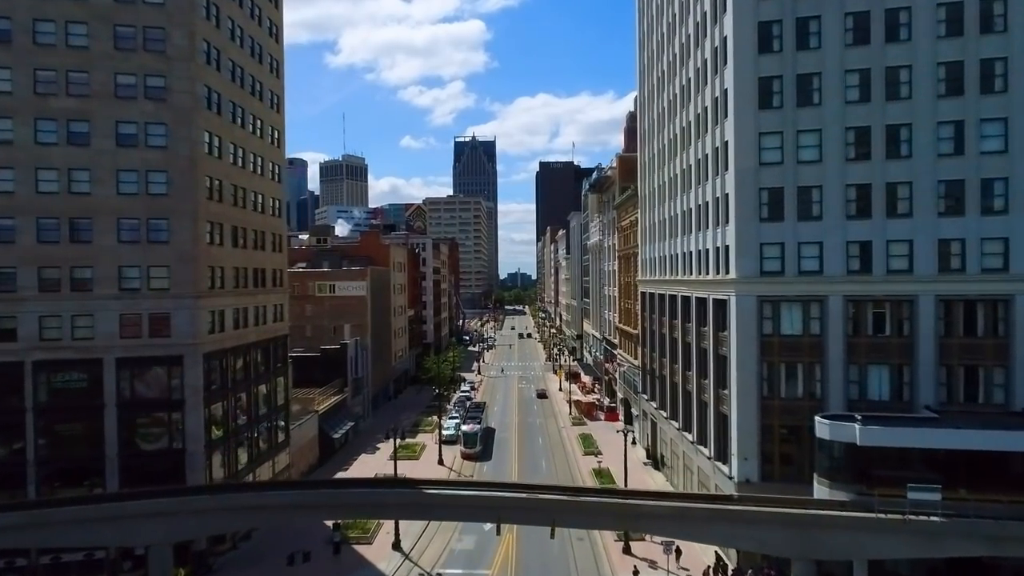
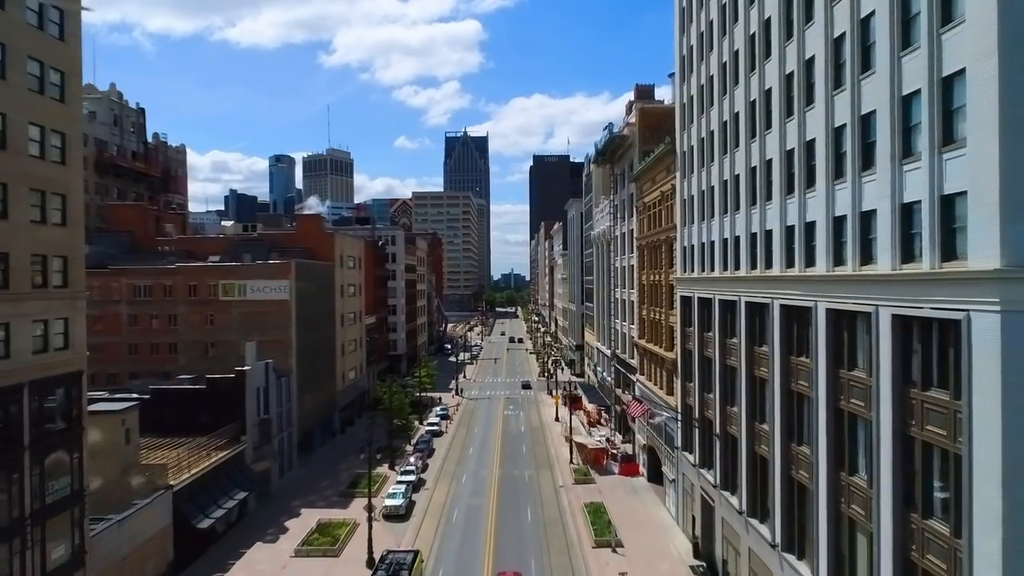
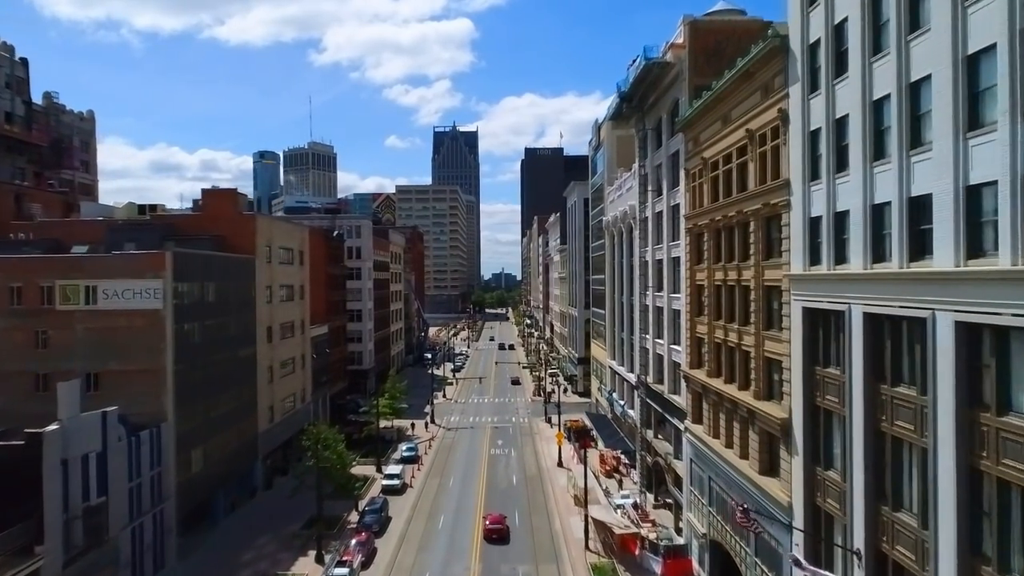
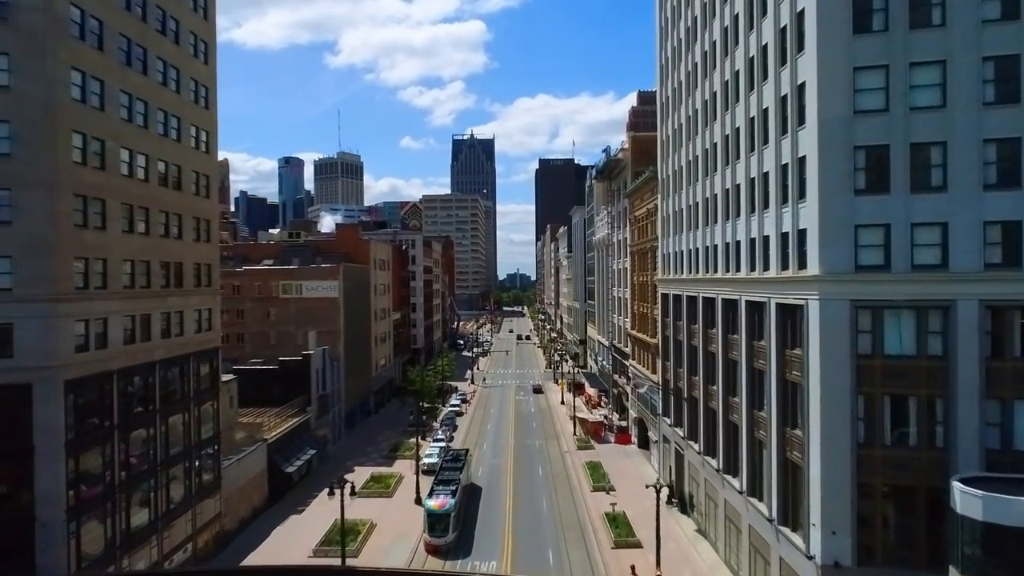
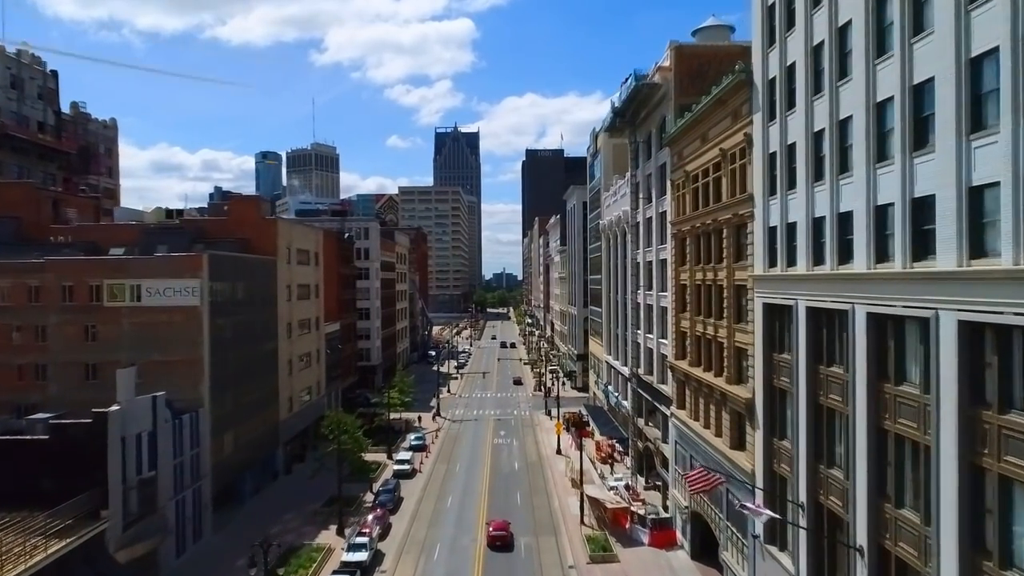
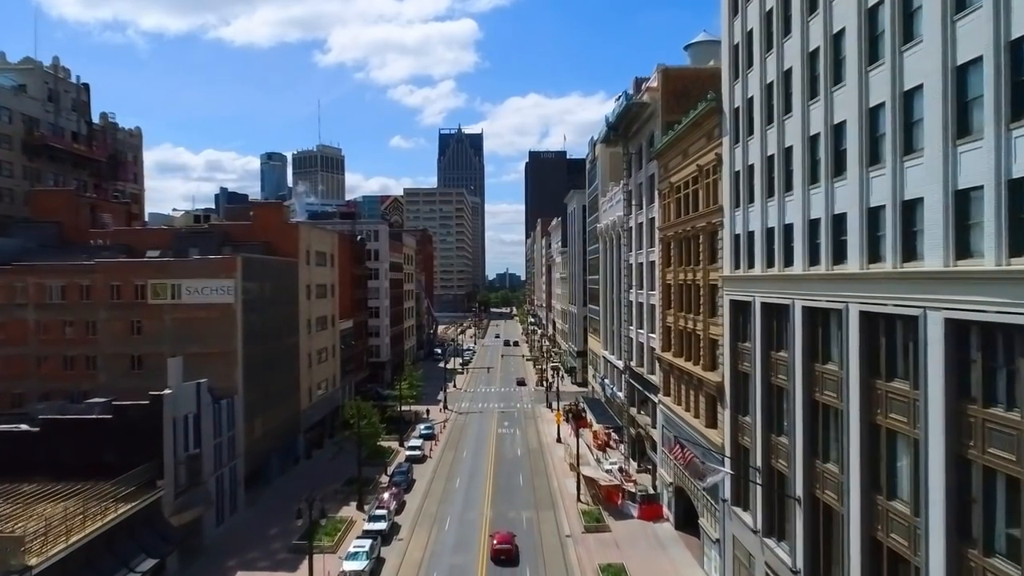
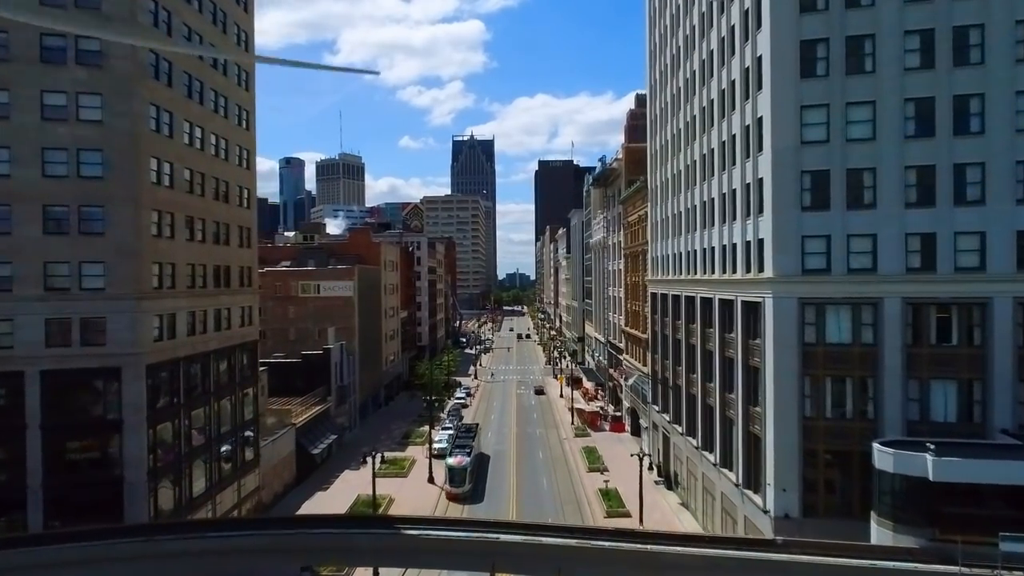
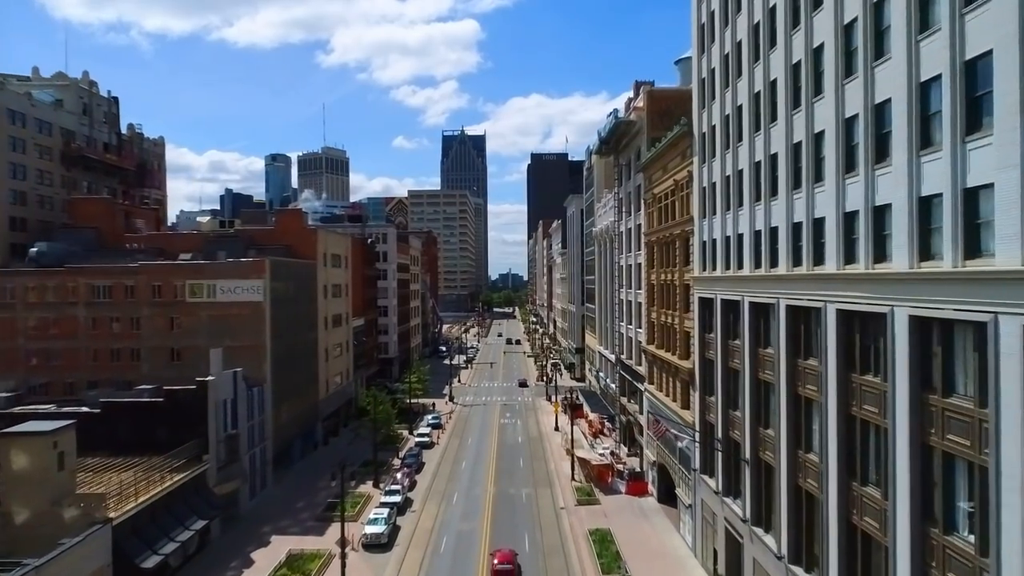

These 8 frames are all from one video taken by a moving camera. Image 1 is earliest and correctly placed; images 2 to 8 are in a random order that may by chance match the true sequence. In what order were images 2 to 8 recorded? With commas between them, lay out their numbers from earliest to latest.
7, 4, 2, 8, 6, 5, 3
